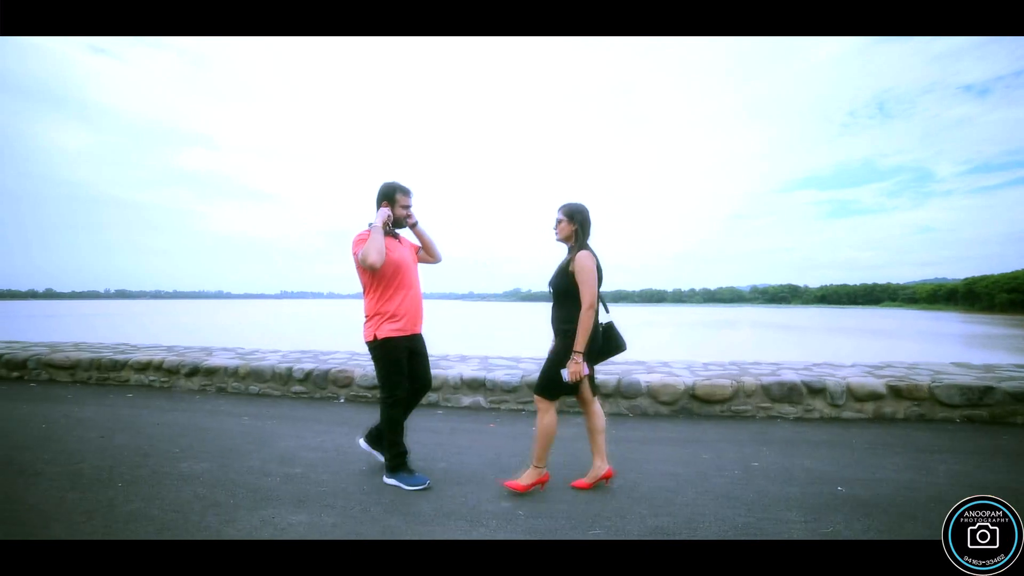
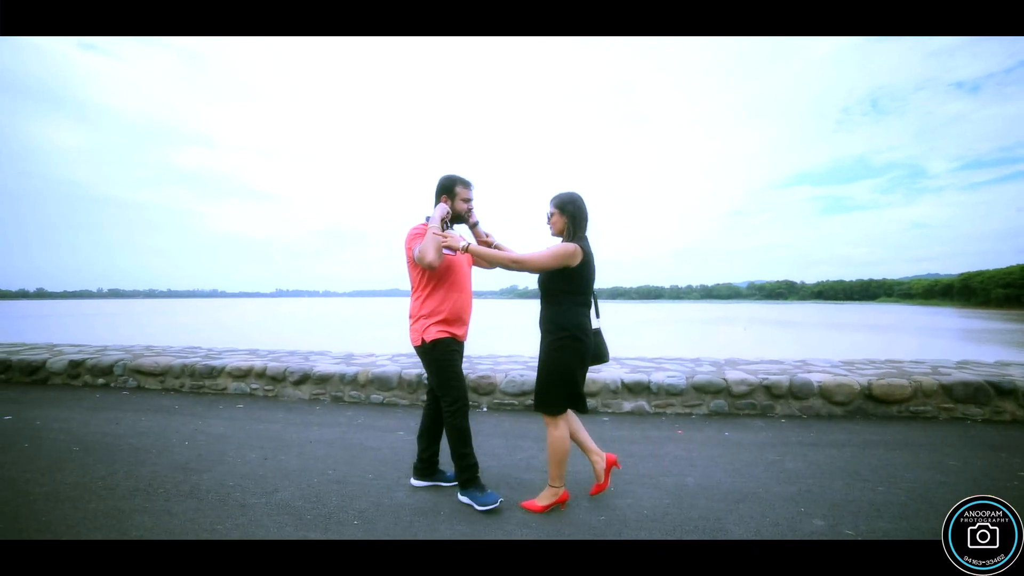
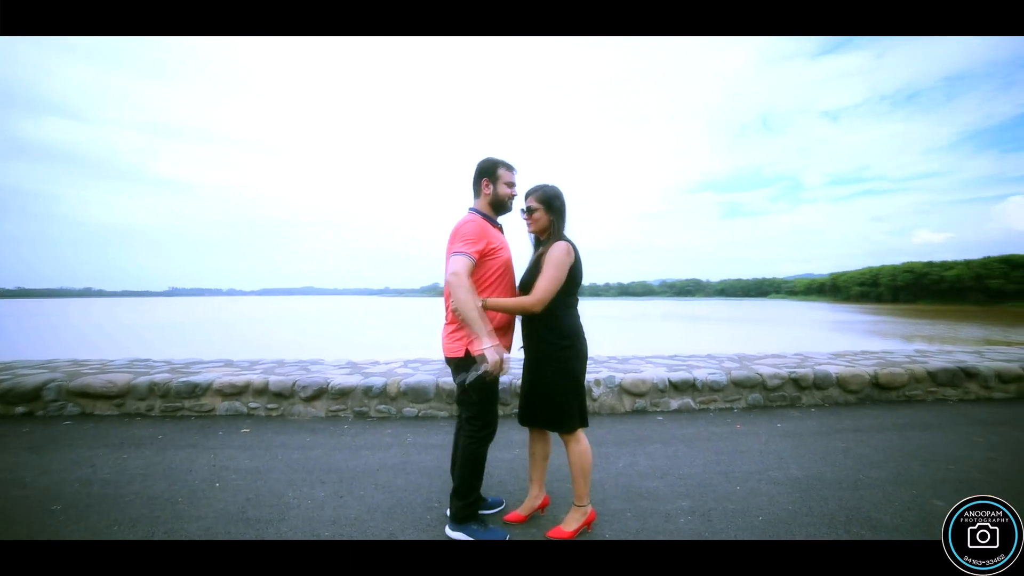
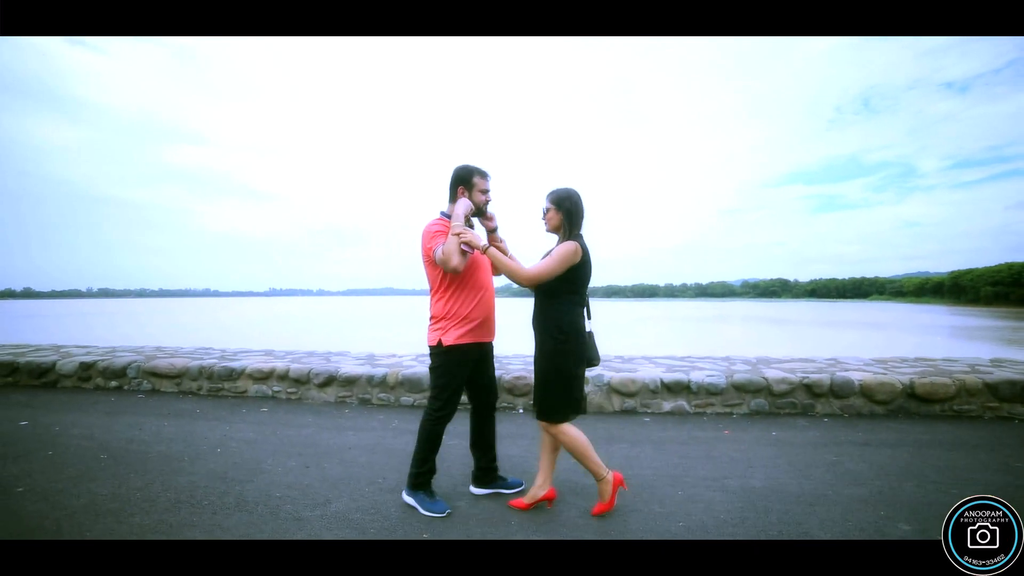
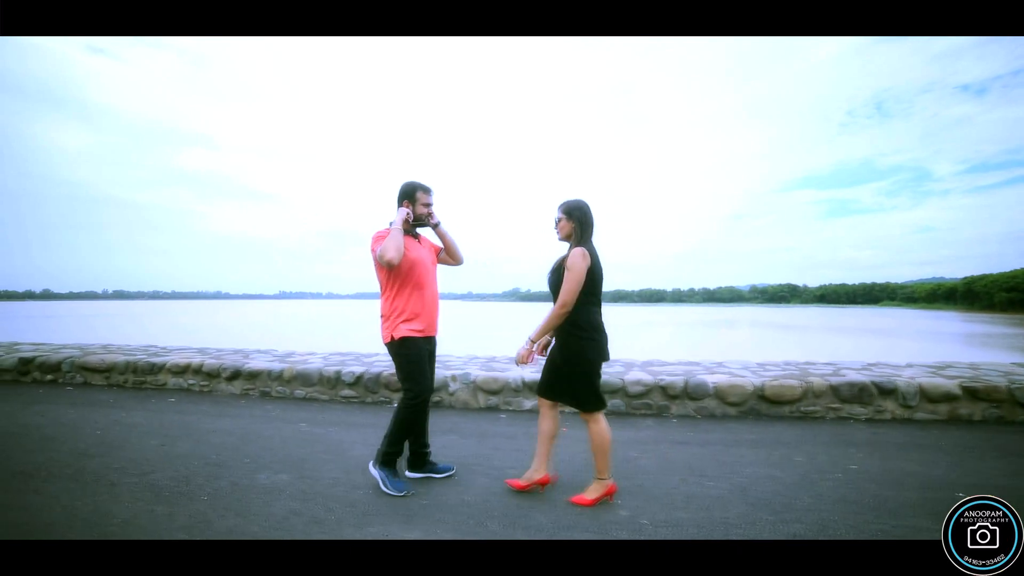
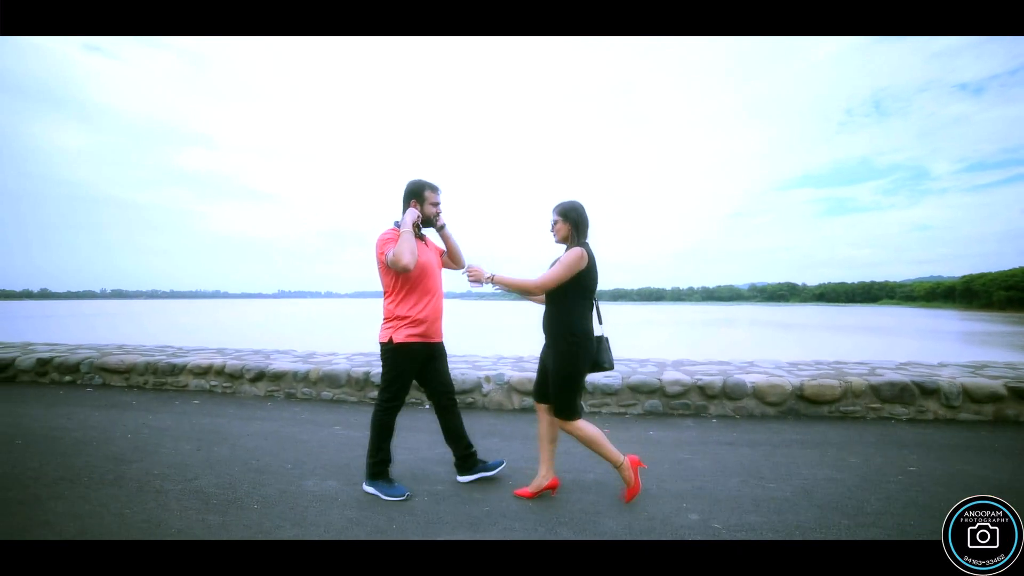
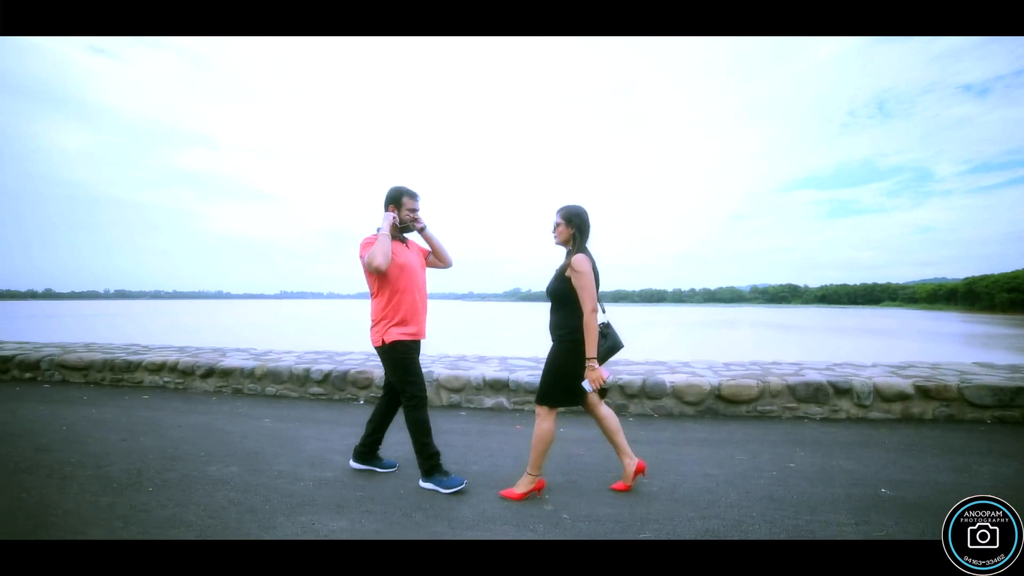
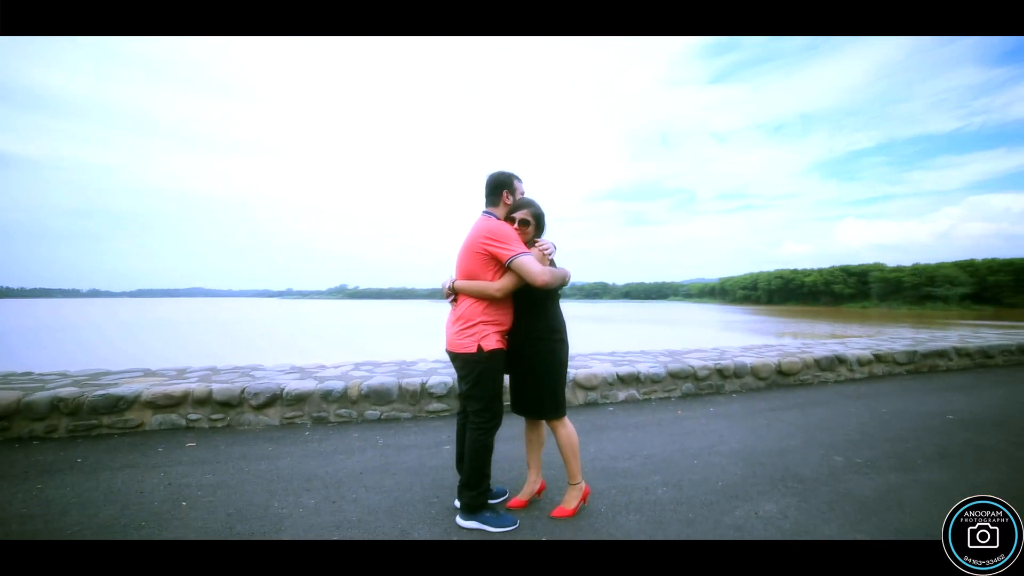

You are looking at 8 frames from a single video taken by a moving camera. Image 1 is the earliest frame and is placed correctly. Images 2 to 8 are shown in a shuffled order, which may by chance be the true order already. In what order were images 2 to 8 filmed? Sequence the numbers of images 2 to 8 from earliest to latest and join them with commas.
7, 5, 6, 2, 4, 3, 8
